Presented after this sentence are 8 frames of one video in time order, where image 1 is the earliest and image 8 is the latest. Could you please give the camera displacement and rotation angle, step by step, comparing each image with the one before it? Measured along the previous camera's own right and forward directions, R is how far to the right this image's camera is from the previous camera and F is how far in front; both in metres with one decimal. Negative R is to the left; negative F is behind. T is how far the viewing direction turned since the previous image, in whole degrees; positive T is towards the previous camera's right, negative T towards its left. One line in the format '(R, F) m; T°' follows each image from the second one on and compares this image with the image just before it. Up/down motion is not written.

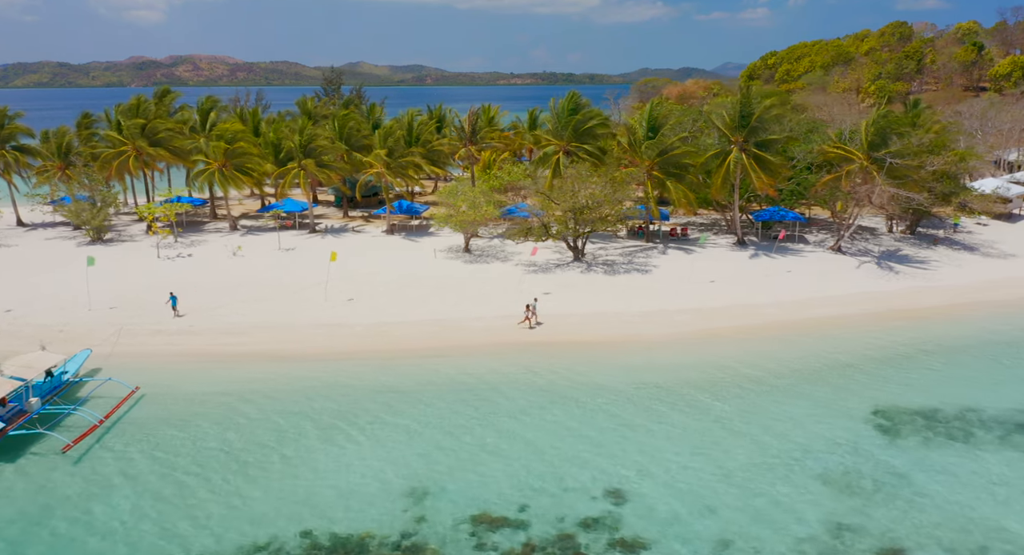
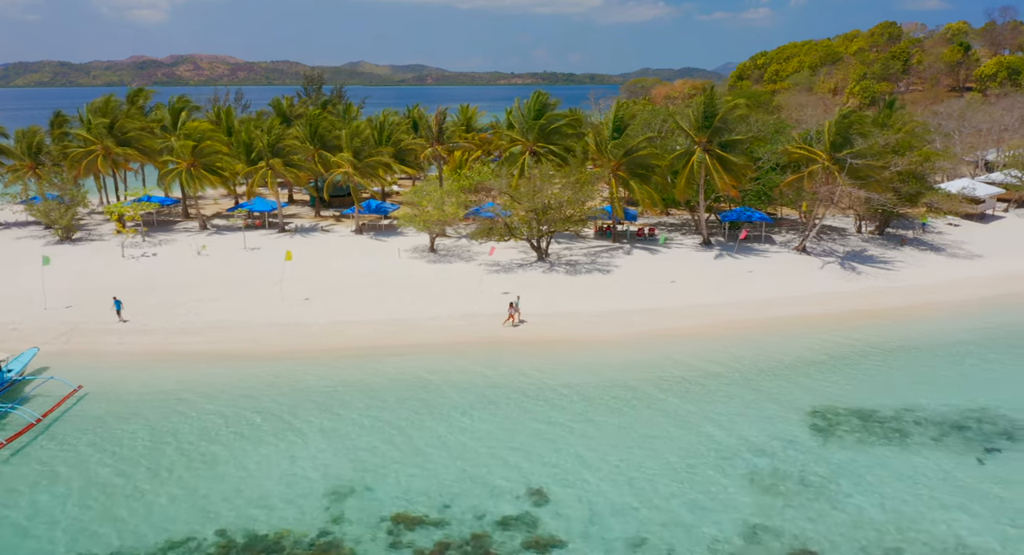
(+1.7, 0.0) m; 0°
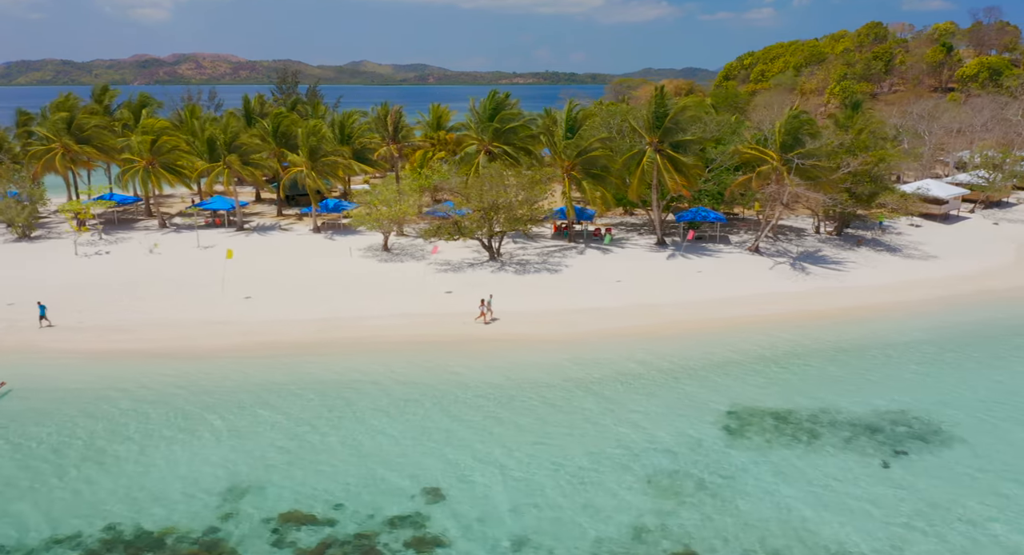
(+2.3, 0.0) m; 0°
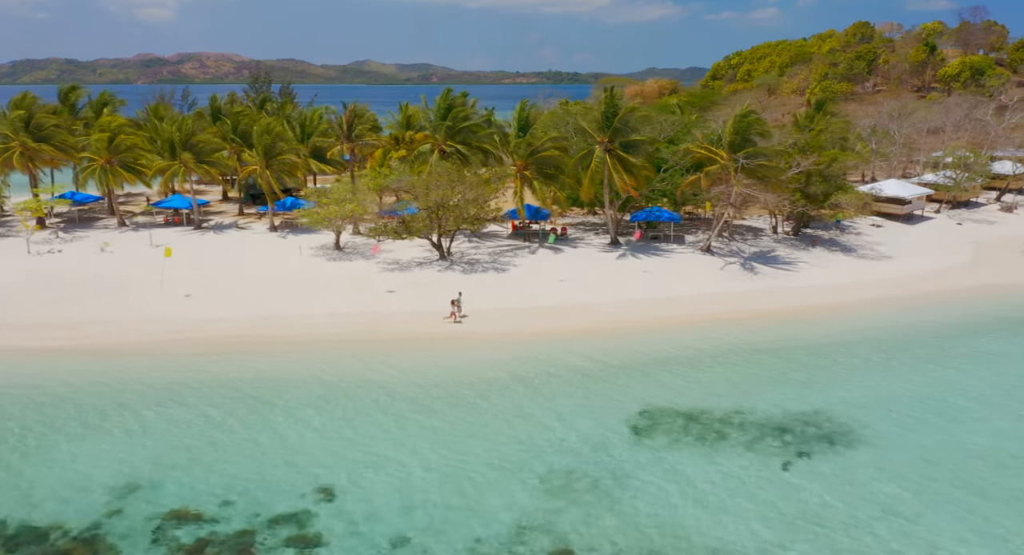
(+2.4, 0.0) m; 0°
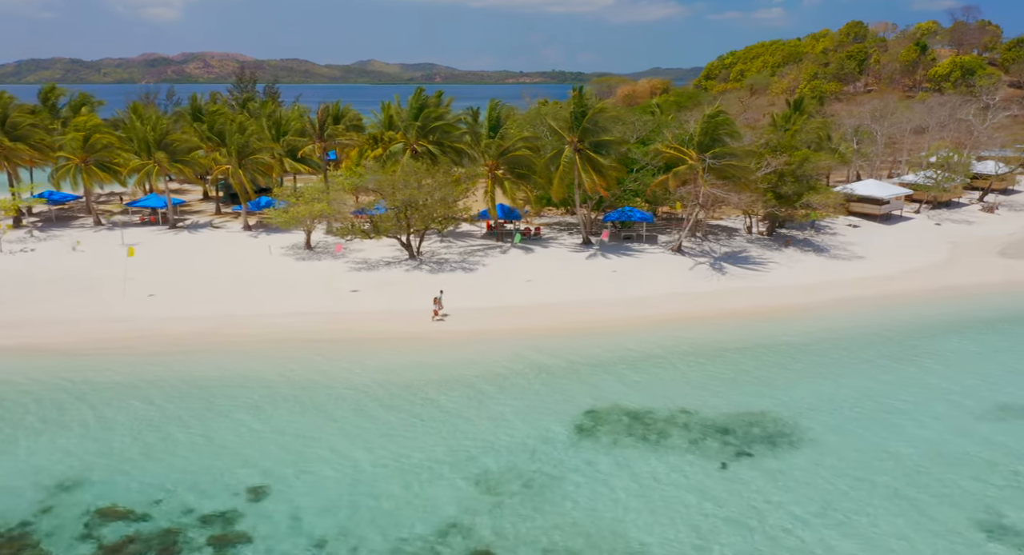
(+1.5, 0.0) m; 0°
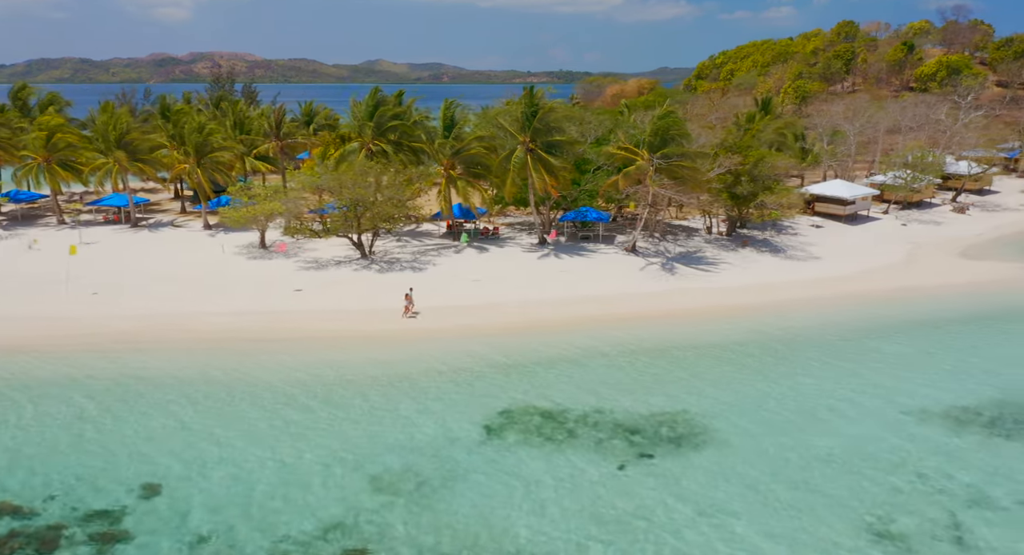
(+2.5, 0.0) m; 0°
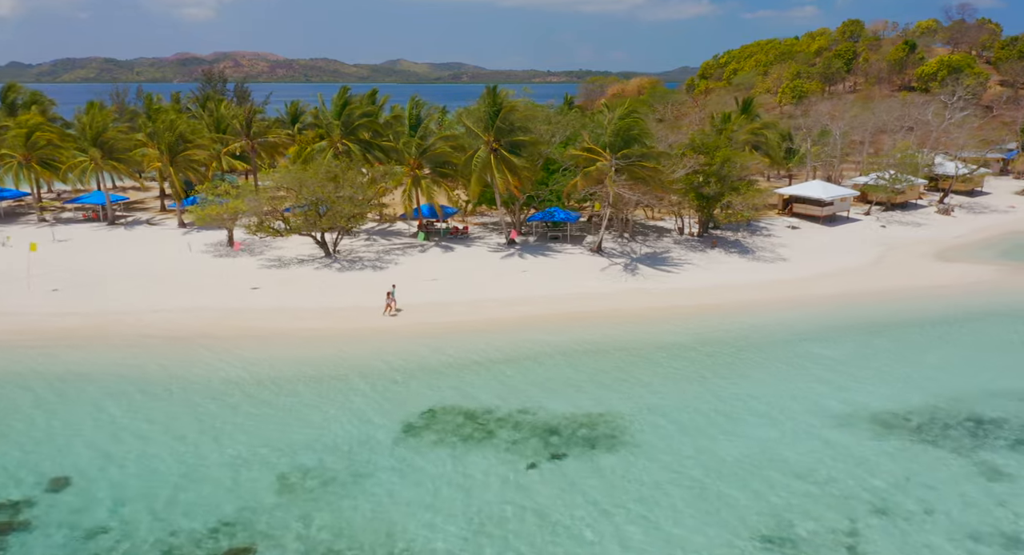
(+2.5, 0.0) m; -1°
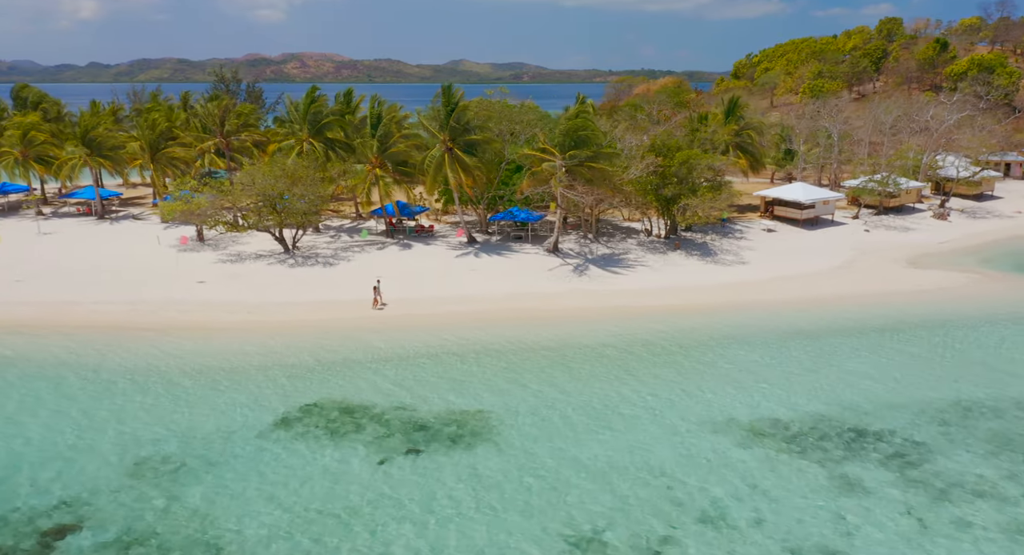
(+4.5, +0.1) m; -4°
